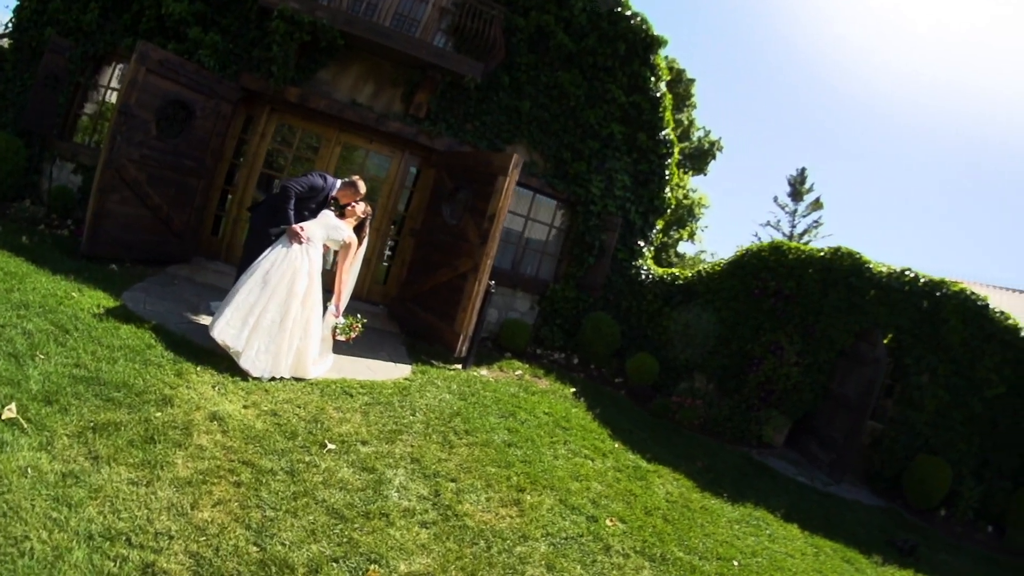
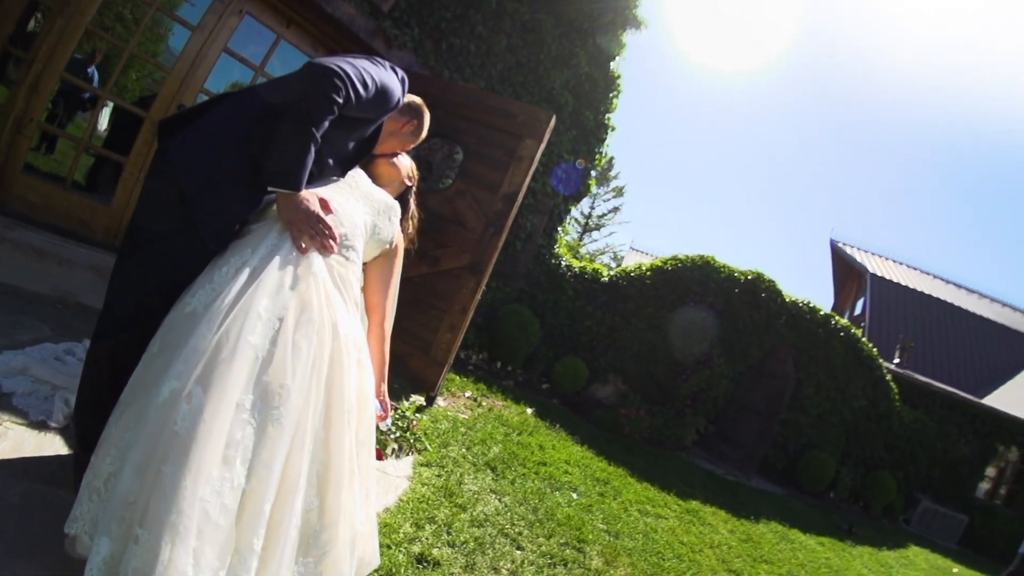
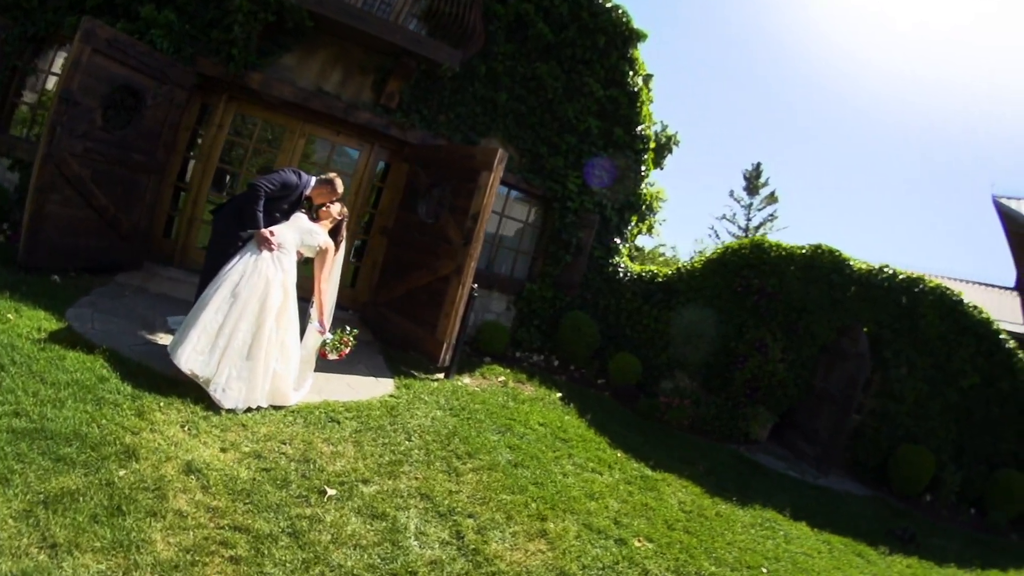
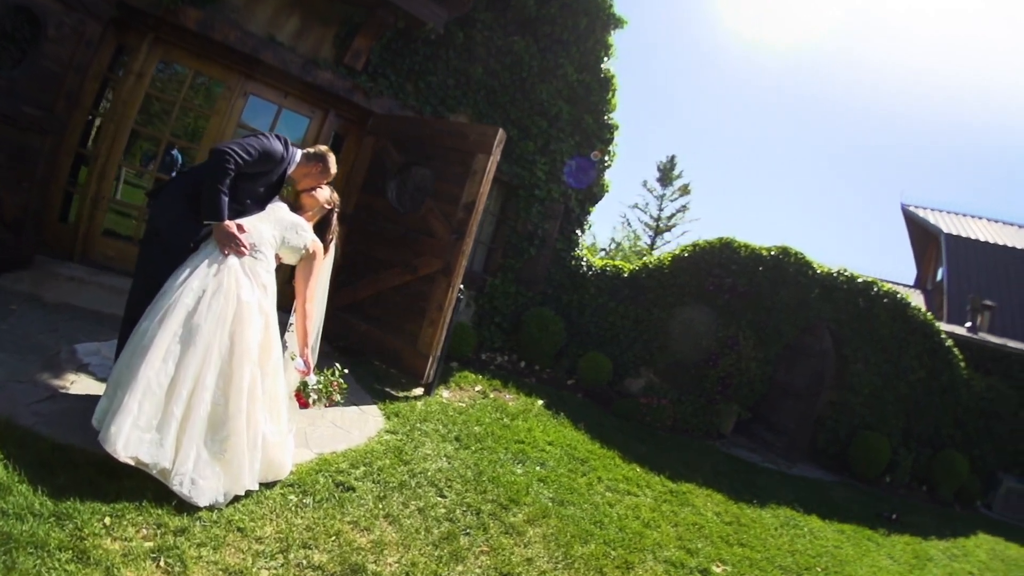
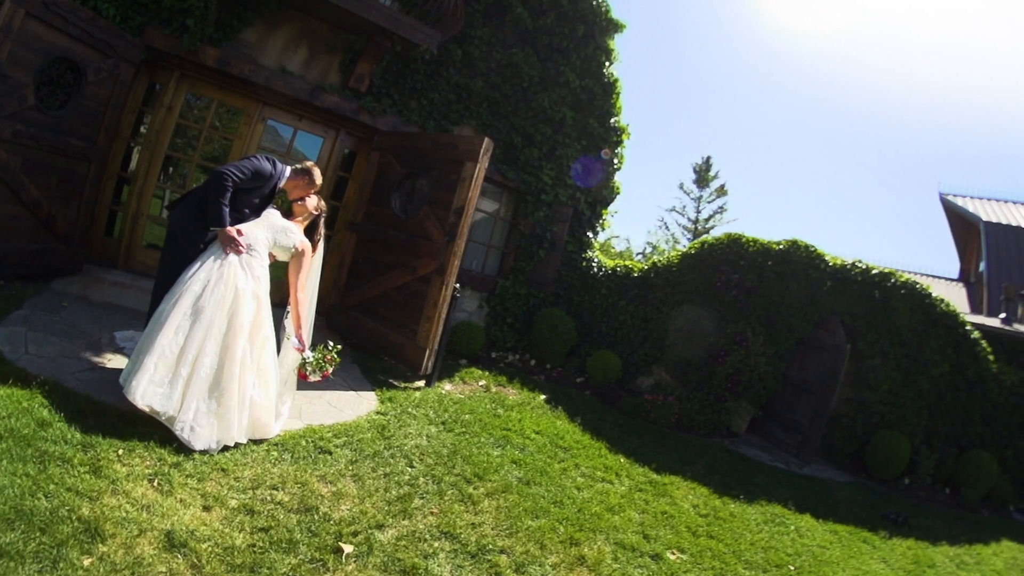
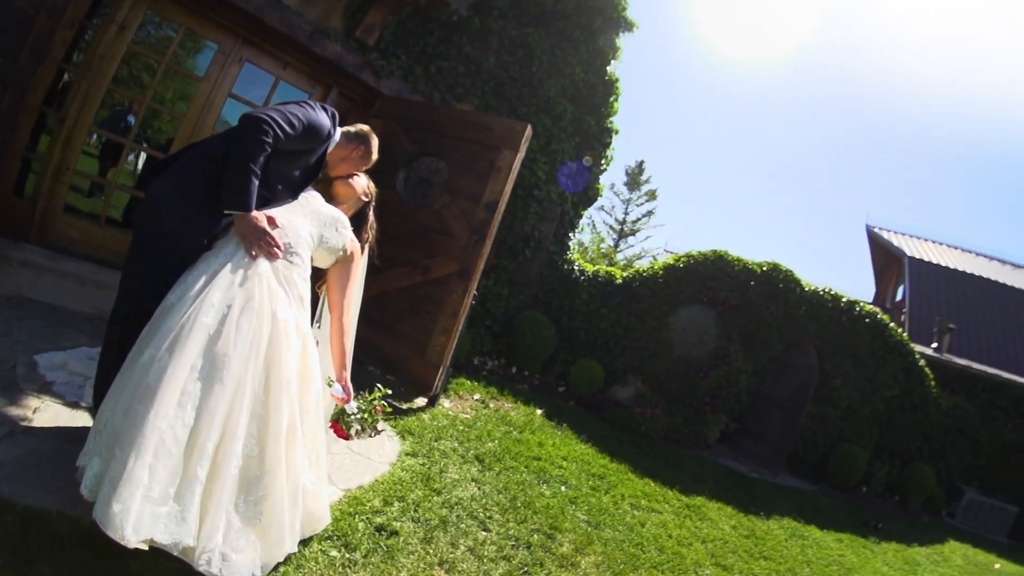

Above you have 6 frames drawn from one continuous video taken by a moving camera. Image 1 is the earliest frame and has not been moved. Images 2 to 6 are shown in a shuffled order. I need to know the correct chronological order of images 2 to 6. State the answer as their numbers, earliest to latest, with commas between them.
3, 5, 4, 6, 2
